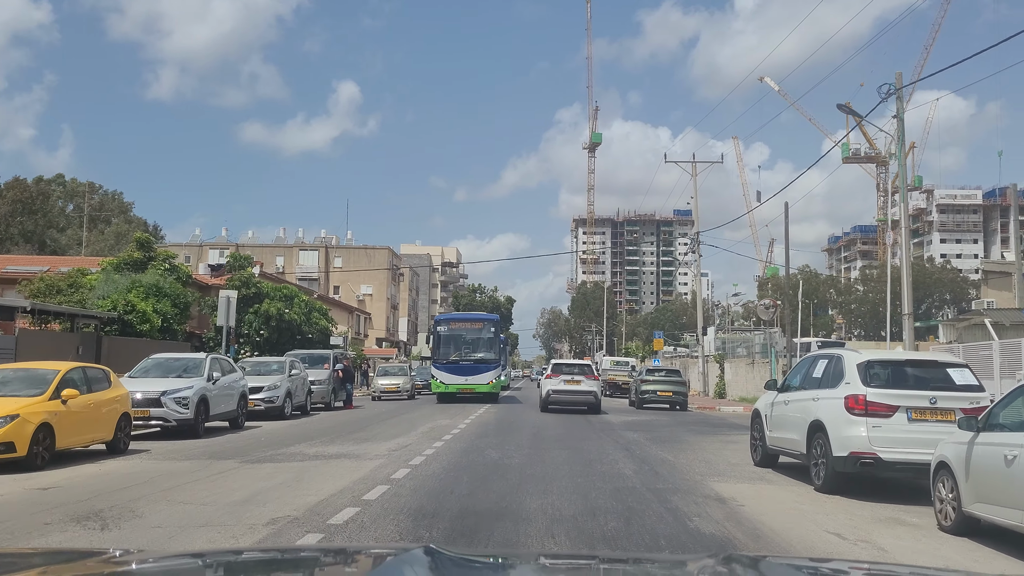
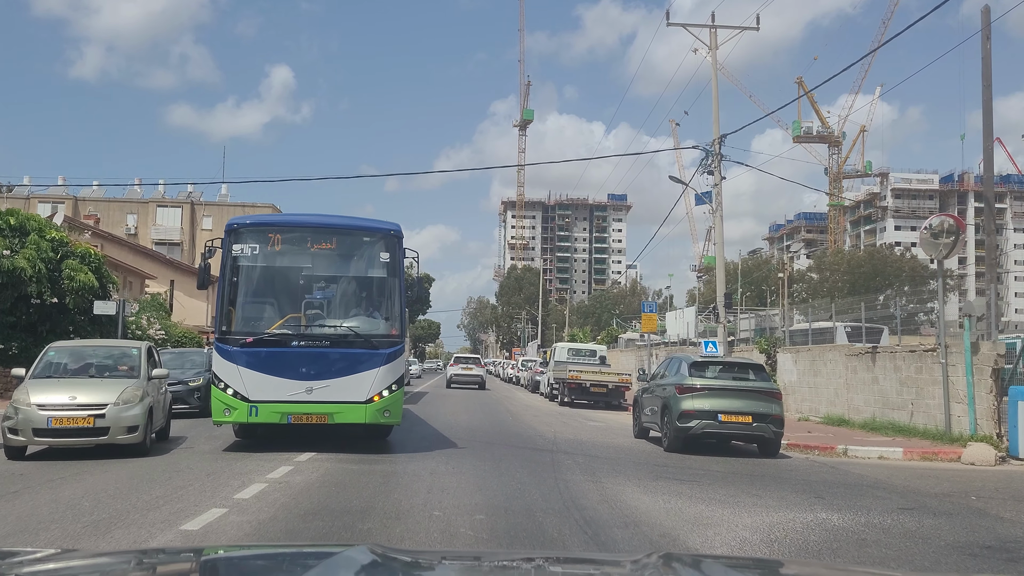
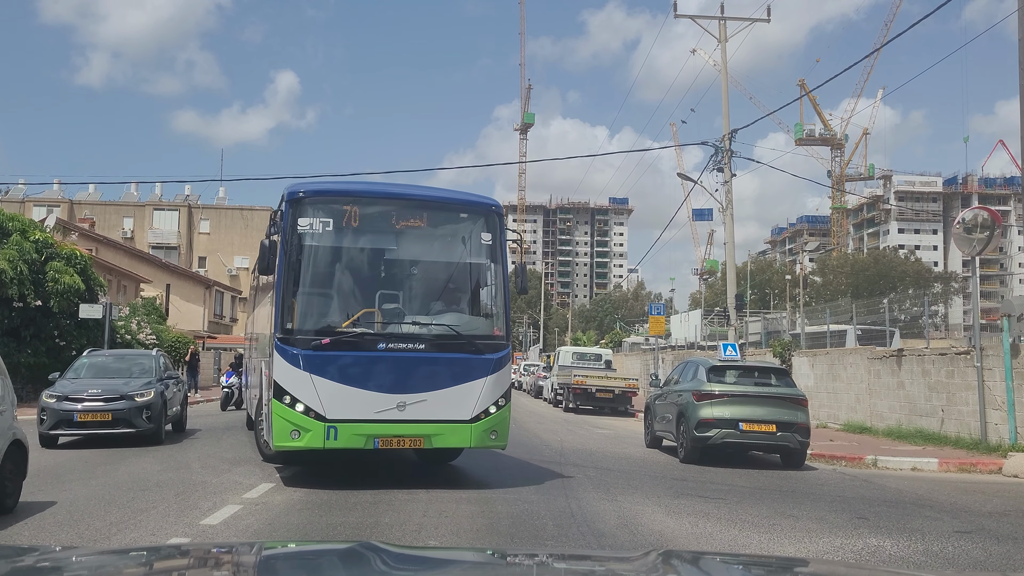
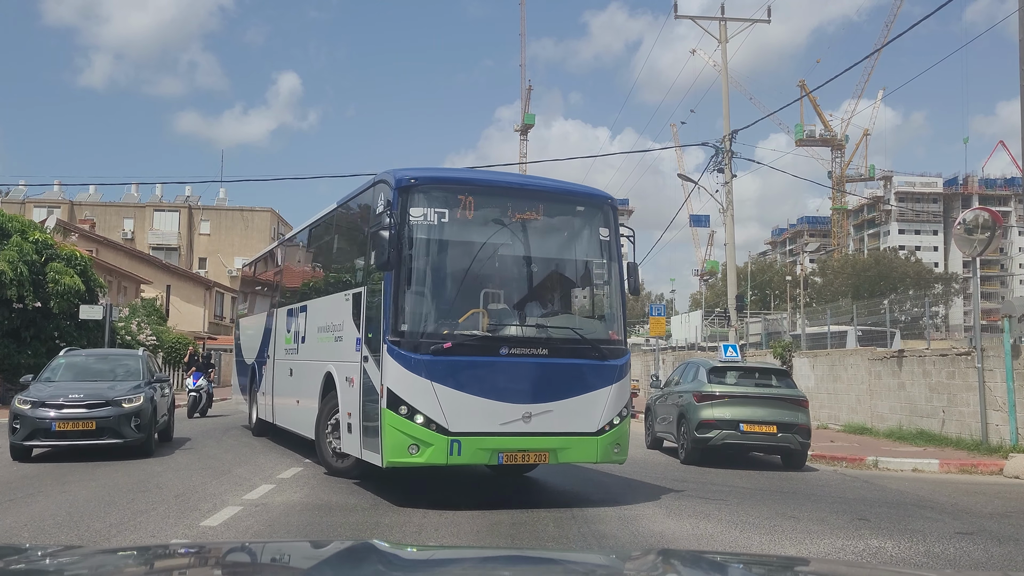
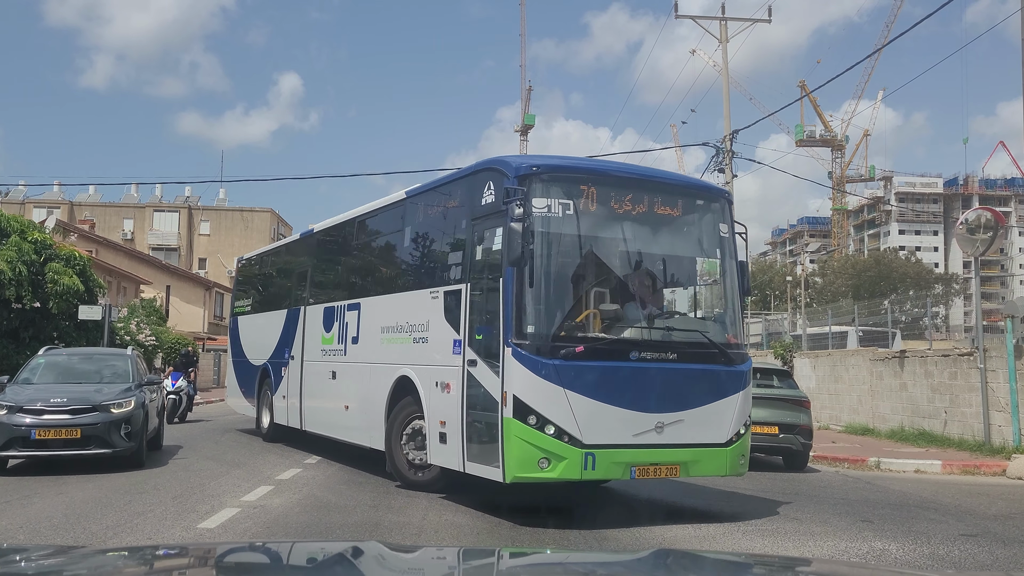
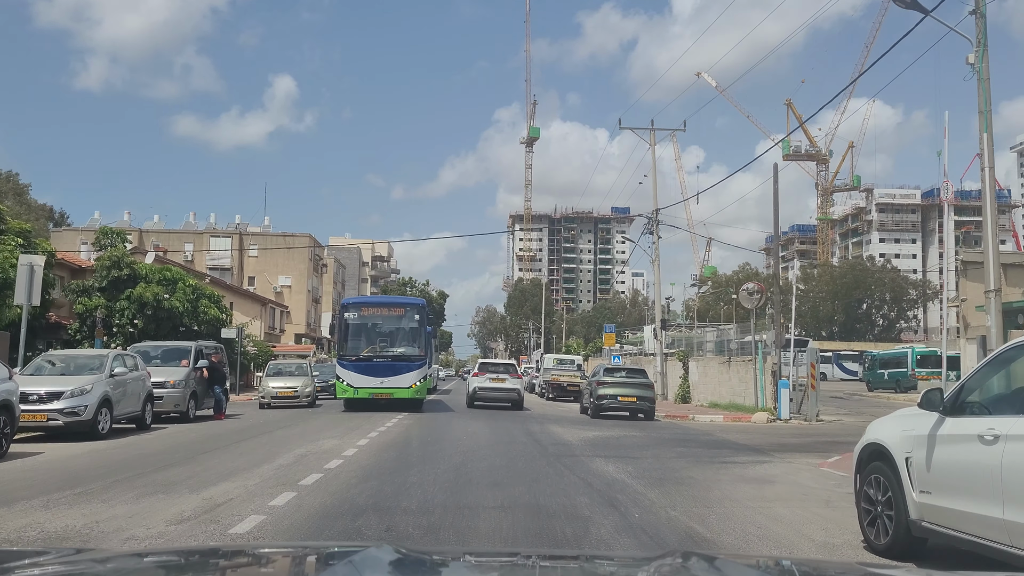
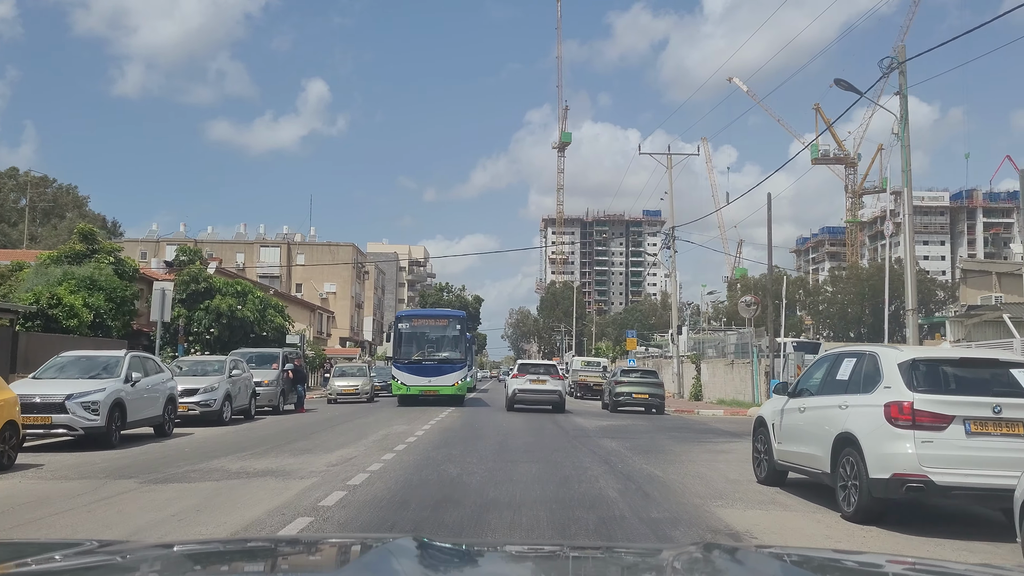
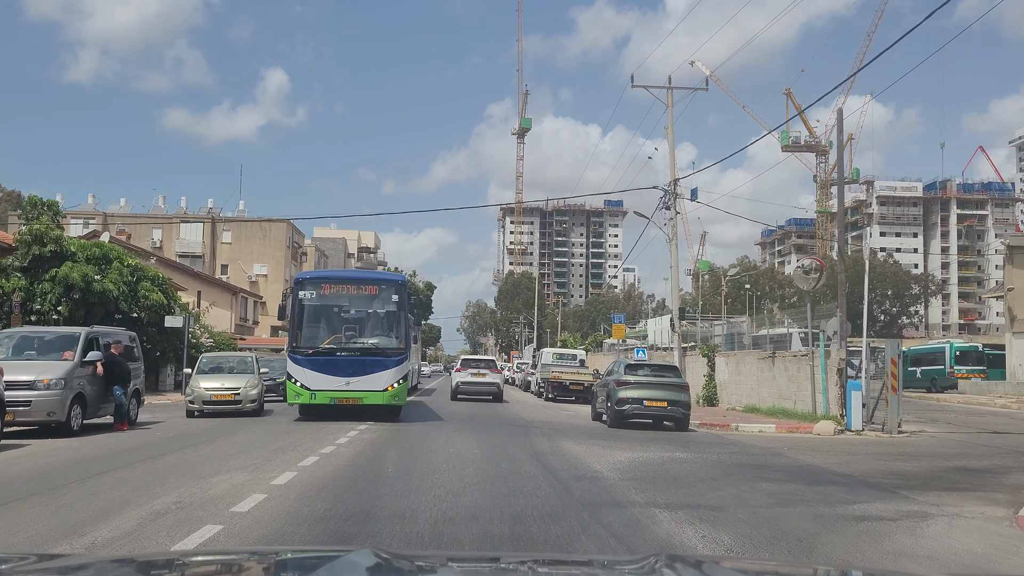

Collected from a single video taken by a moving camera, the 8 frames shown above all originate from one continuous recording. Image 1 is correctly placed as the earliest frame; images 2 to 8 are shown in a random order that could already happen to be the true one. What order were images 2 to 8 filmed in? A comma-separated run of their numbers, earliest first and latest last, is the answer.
7, 6, 8, 2, 3, 4, 5
